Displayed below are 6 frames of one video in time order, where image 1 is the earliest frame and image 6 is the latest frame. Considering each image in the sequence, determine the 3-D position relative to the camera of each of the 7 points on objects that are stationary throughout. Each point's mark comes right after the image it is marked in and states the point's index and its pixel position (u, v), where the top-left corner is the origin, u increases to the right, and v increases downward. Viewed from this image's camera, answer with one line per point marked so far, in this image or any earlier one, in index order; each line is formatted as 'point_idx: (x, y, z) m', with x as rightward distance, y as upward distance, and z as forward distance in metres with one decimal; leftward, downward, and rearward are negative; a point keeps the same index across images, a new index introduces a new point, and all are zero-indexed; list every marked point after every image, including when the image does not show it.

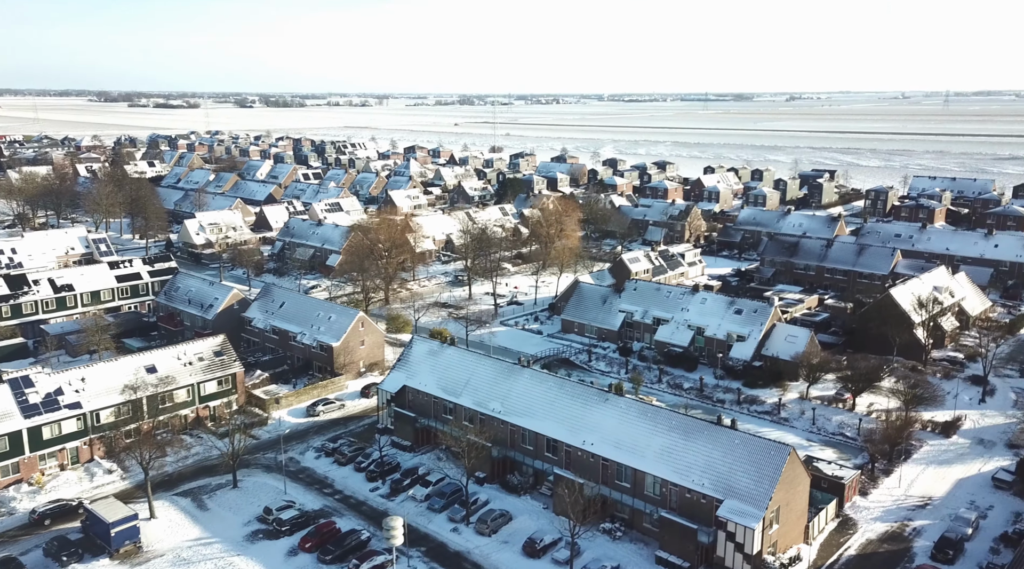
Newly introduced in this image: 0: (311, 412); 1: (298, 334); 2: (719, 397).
0: (-3.9, -2.5, +15.7) m
1: (-4.7, -1.1, +17.9) m
2: (+4.8, -2.6, +19.0) m
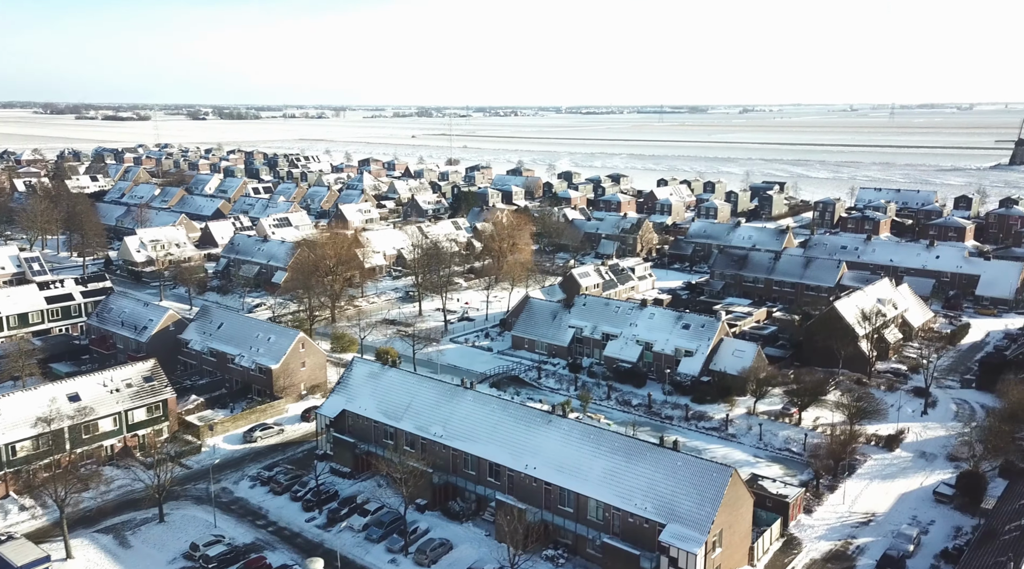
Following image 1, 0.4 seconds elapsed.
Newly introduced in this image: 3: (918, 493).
0: (-5.0, -2.9, +15.2) m
1: (-5.9, -1.5, +17.4) m
2: (+3.6, -3.0, +18.9) m
3: (+7.4, -3.8, +14.8) m
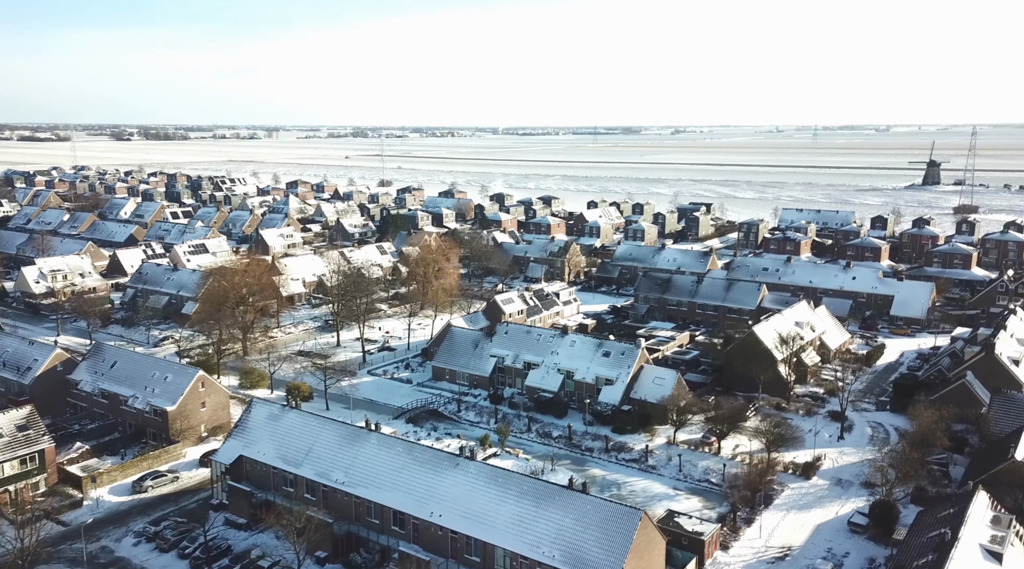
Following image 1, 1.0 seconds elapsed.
0: (-6.5, -3.5, +14.2) m
1: (-7.7, -2.3, +16.3) m
2: (+1.7, -3.7, +18.5) m
3: (+5.8, -4.3, +14.7) m
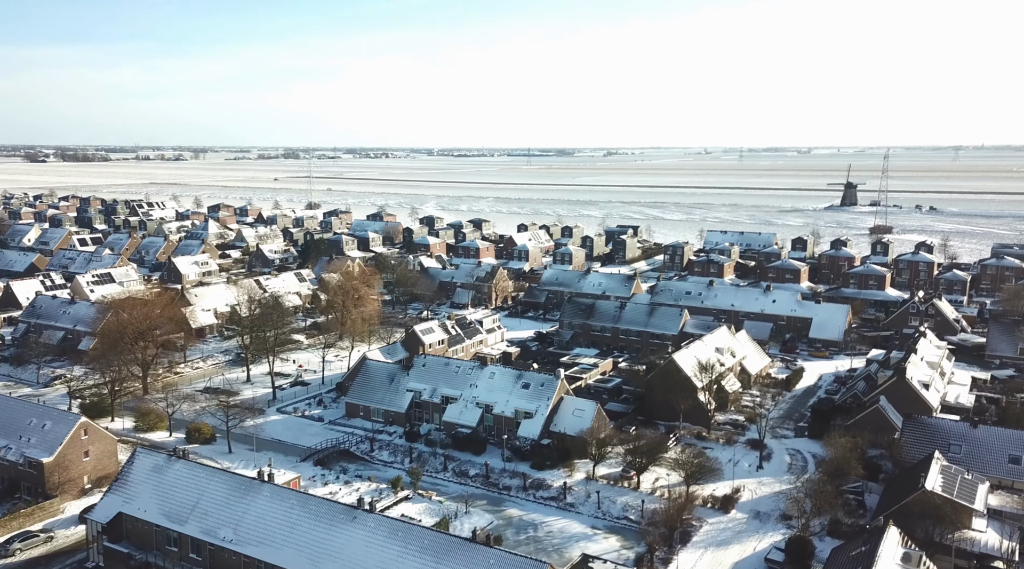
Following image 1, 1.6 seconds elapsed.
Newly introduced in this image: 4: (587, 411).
0: (-8.0, -4.2, +12.9) m
1: (-9.4, -3.0, +15.0) m
2: (-0.2, -4.4, +17.9) m
3: (+4.2, -4.9, +14.4) m
4: (+1.8, -3.0, +19.6) m
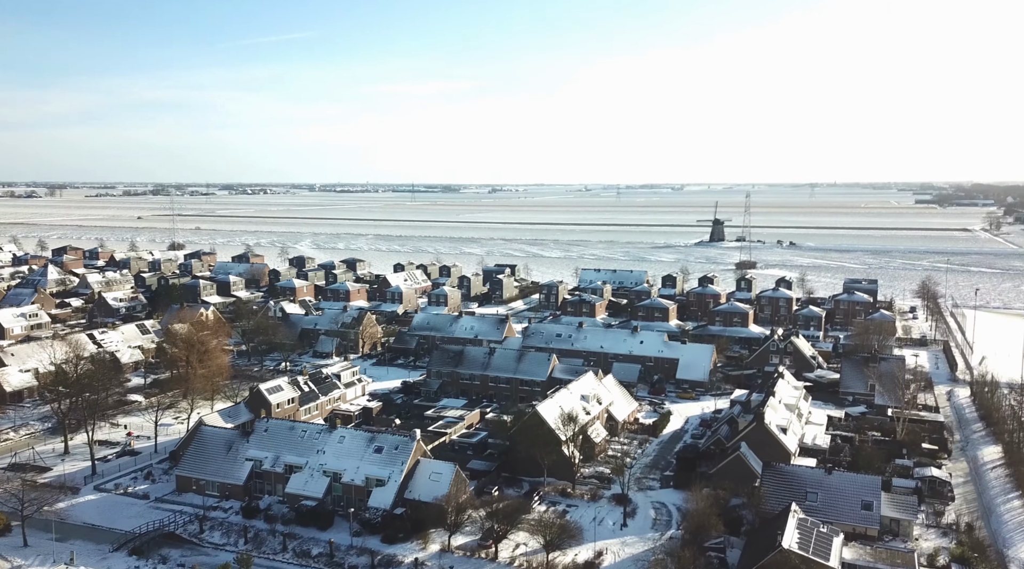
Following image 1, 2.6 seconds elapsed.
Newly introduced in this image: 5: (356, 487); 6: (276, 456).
0: (-10.3, -5.3, +10.3) m
1: (-11.9, -4.2, +12.2) m
2: (-3.2, -5.6, +16.3) m
3: (+1.6, -5.8, +13.5) m
4: (-1.6, -4.3, +18.4) m
5: (-3.5, -4.6, +18.4) m
6: (-5.5, -4.0, +19.1) m
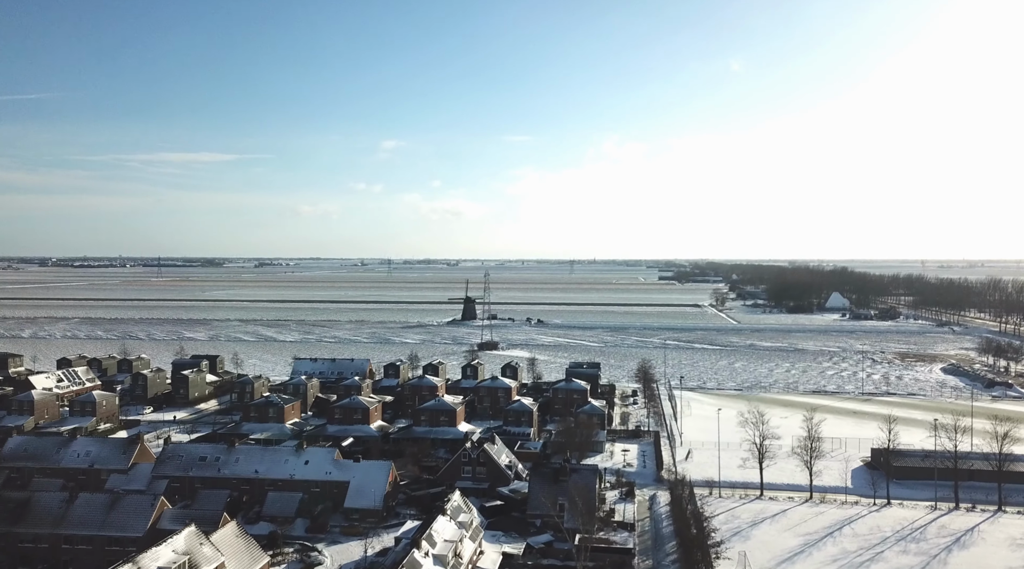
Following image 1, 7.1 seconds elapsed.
0: (-15.8, -6.8, +0.3) m
1: (-17.9, -5.9, +1.7) m
2: (-10.6, -7.6, +8.0) m
3: (-5.2, -7.6, +6.6) m
4: (-9.6, -6.5, +10.5) m
5: (-11.5, -6.8, +10.0) m
6: (-13.6, -6.3, +10.1) m
